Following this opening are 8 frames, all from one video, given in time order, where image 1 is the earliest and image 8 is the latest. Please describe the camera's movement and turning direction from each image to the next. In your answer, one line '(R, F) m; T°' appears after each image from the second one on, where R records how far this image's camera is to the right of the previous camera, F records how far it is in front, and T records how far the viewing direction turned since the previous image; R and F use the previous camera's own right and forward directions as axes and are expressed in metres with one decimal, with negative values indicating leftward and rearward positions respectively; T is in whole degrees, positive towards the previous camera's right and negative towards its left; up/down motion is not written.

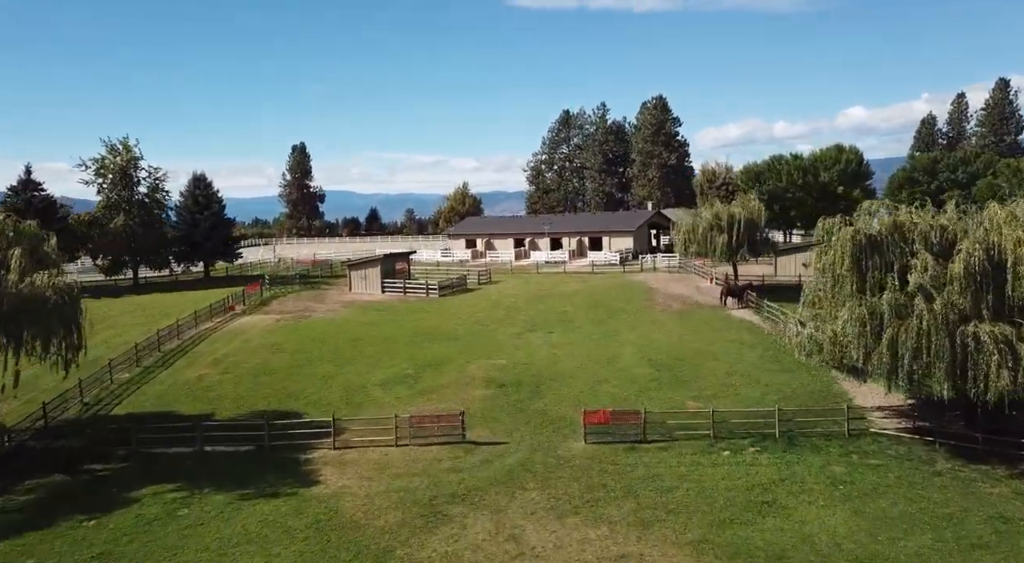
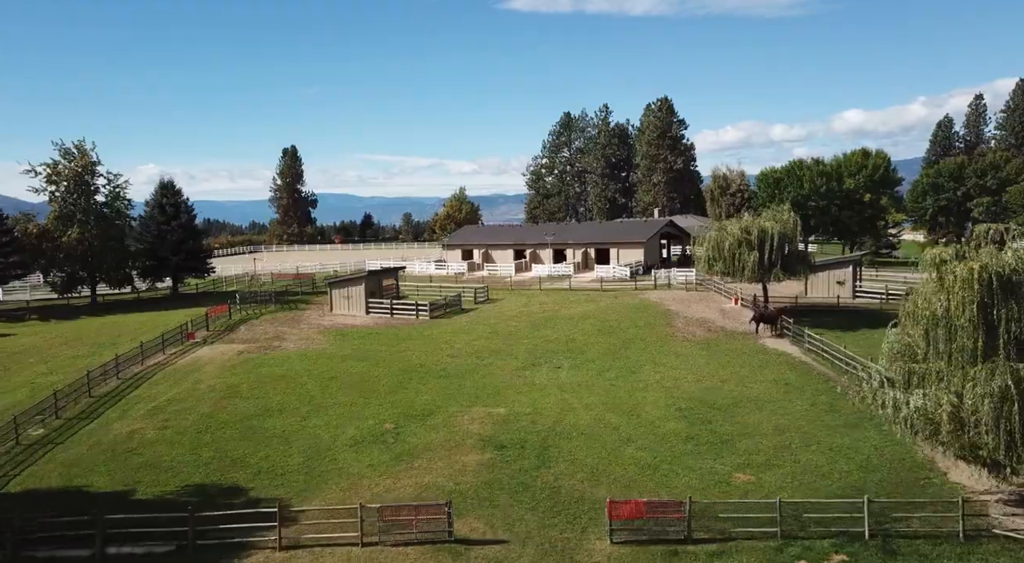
(-0.1, +5.1) m; 0°
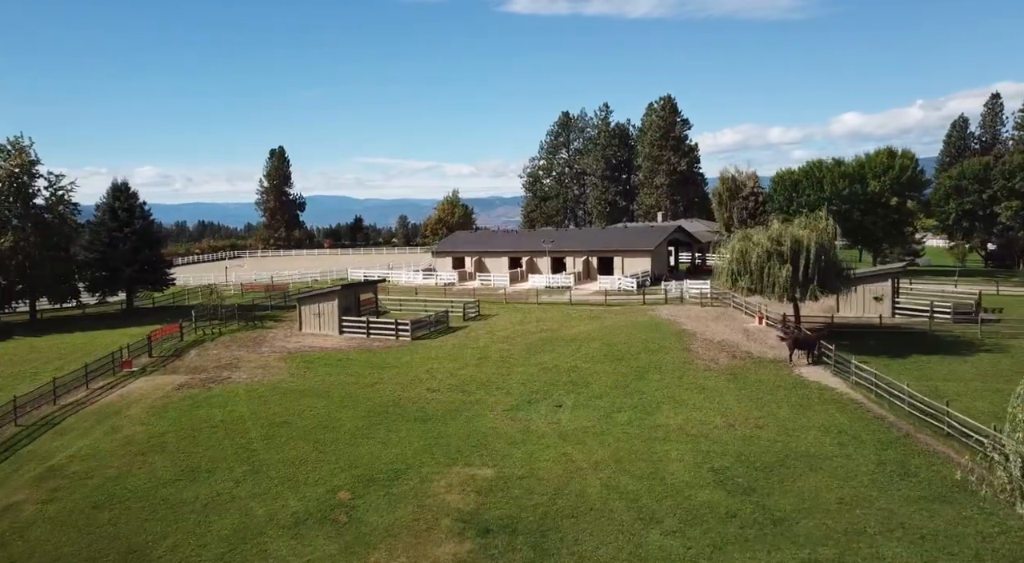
(+0.2, +5.2) m; 0°
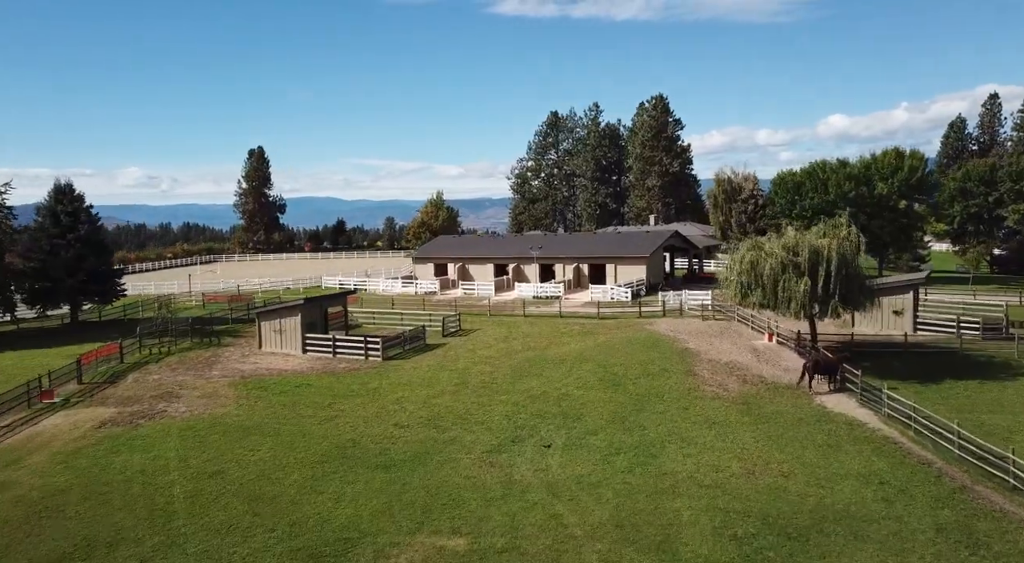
(+0.3, +3.8) m; +1°
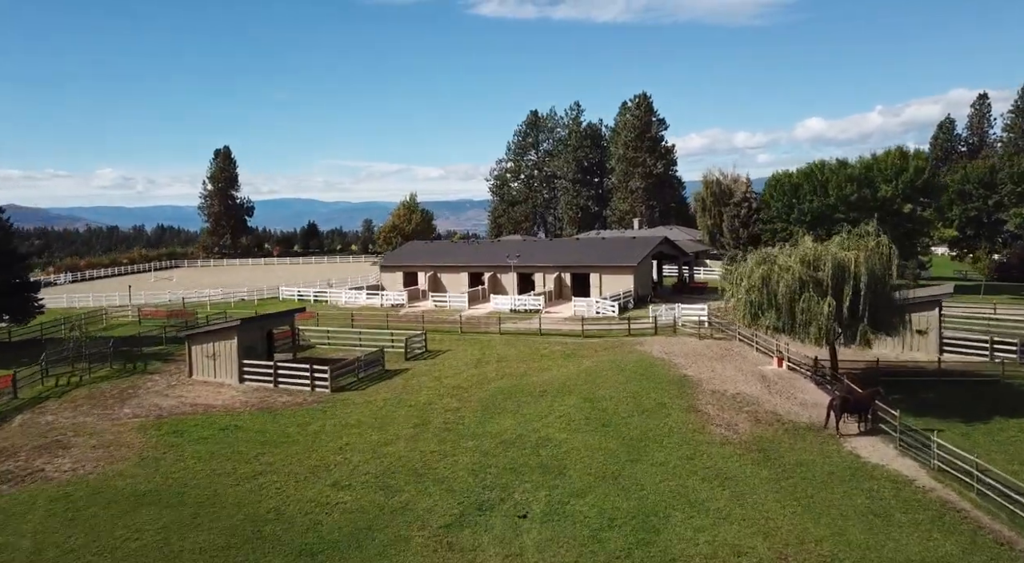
(+0.4, +4.6) m; +1°
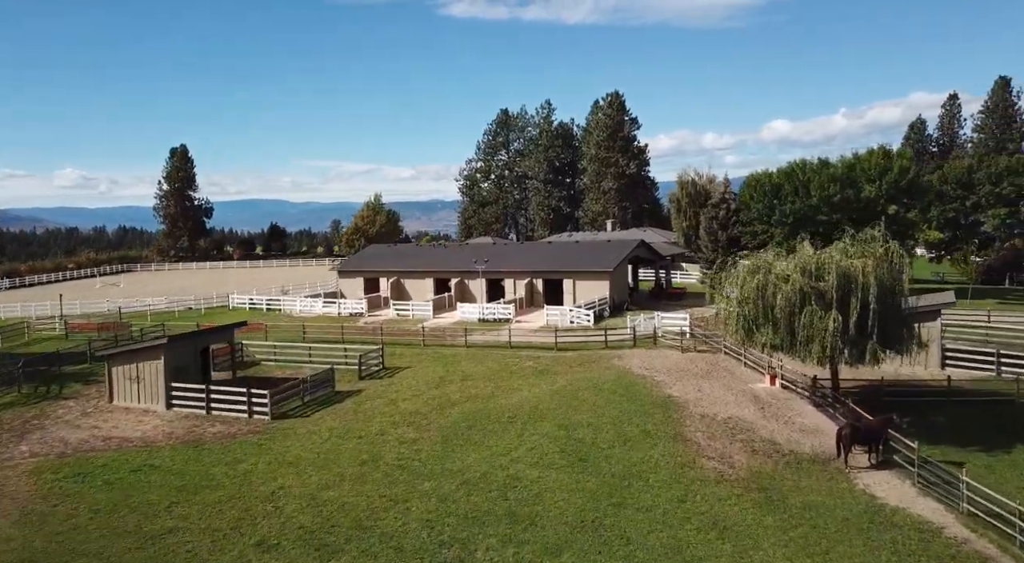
(+0.2, +3.1) m; +2°
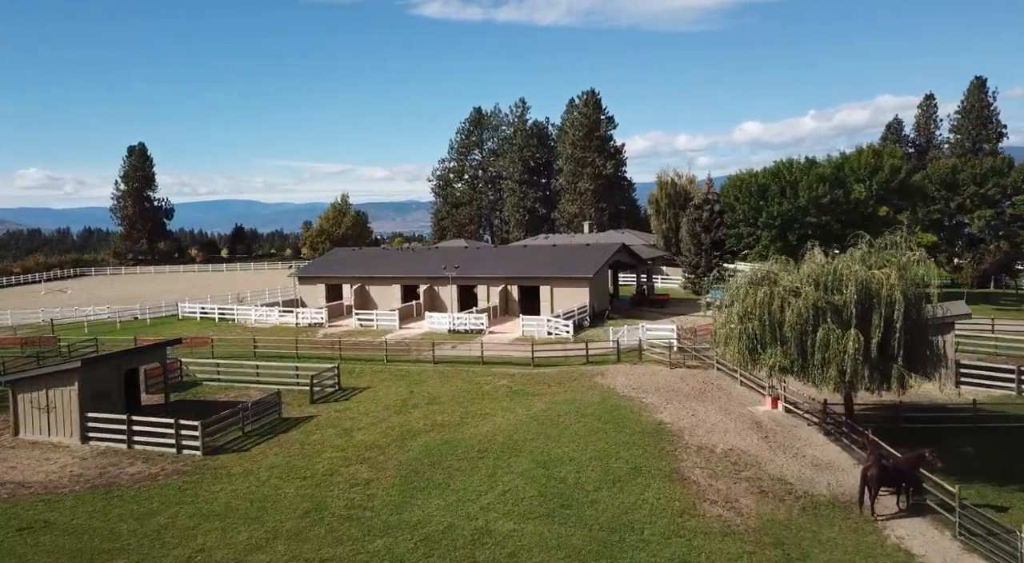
(+0.1, +3.1) m; +2°
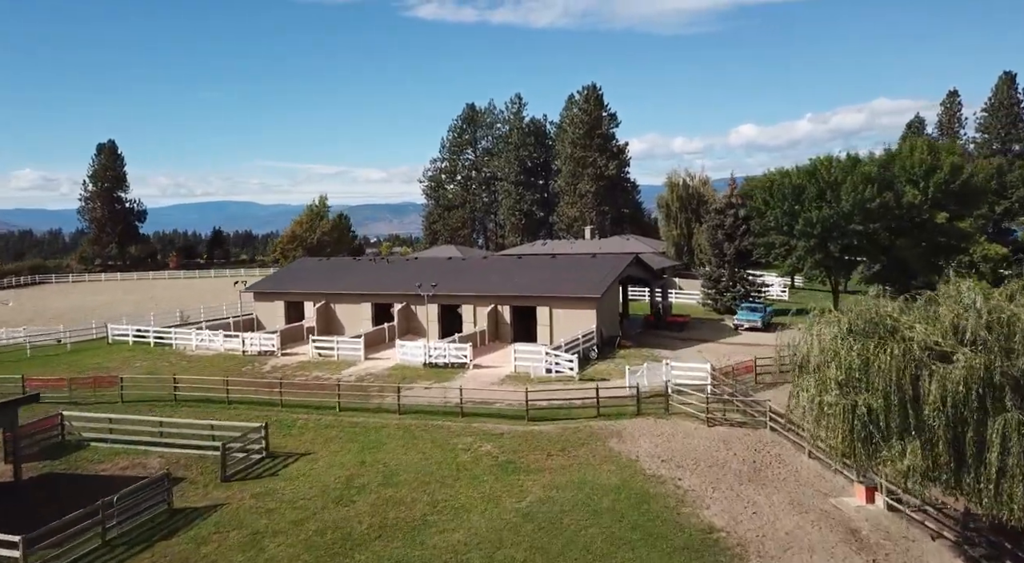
(+0.3, +7.1) m; 0°
